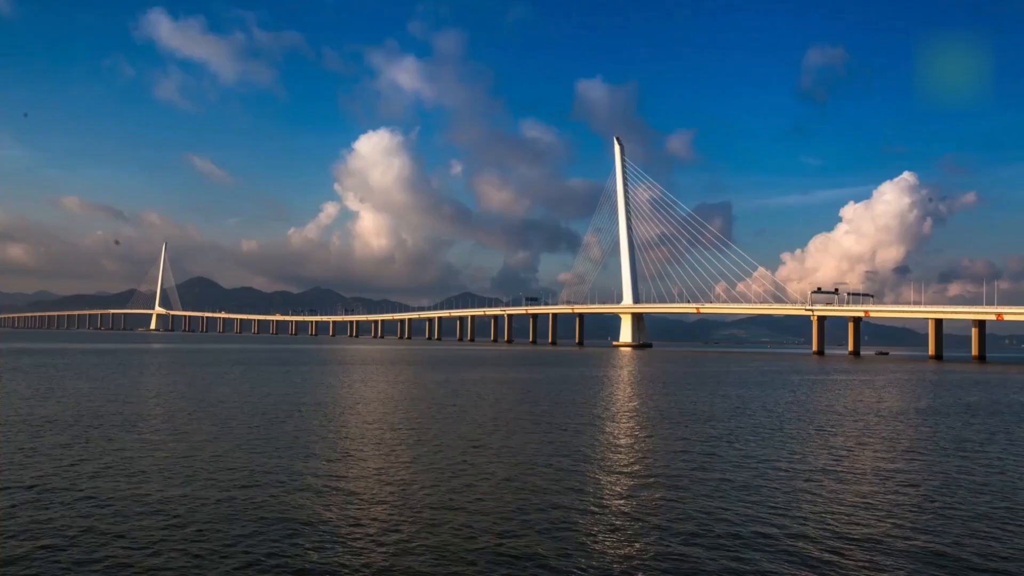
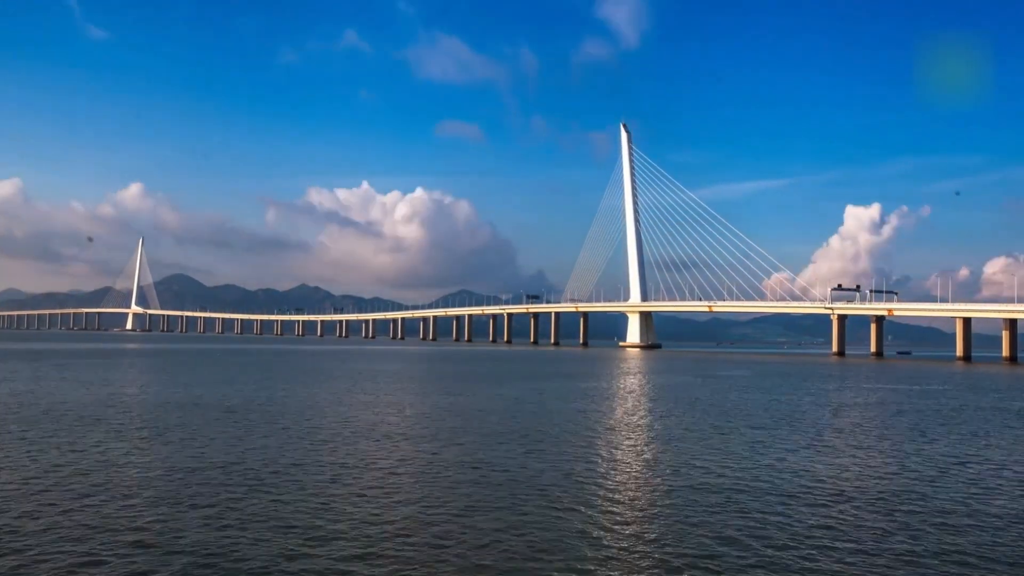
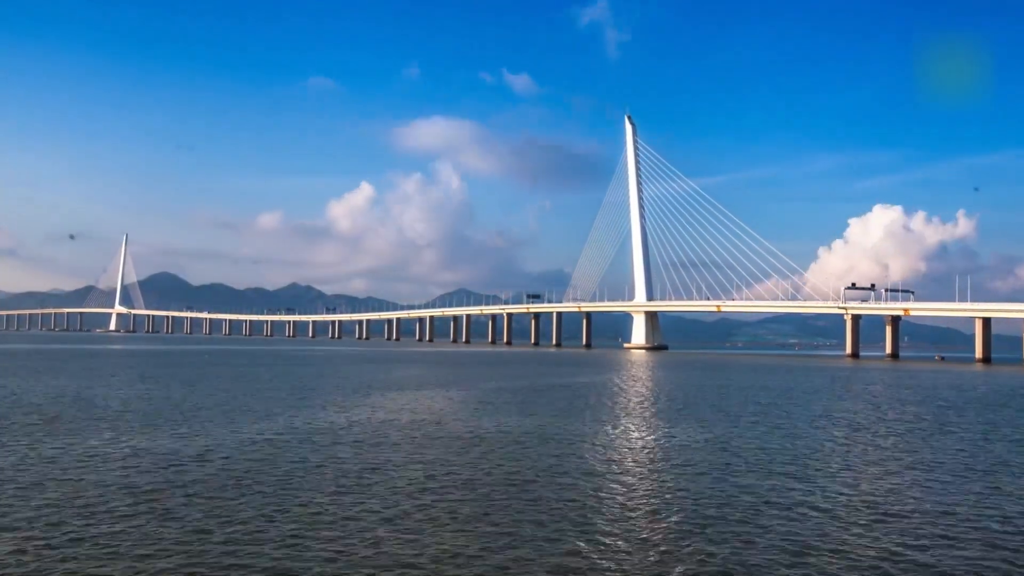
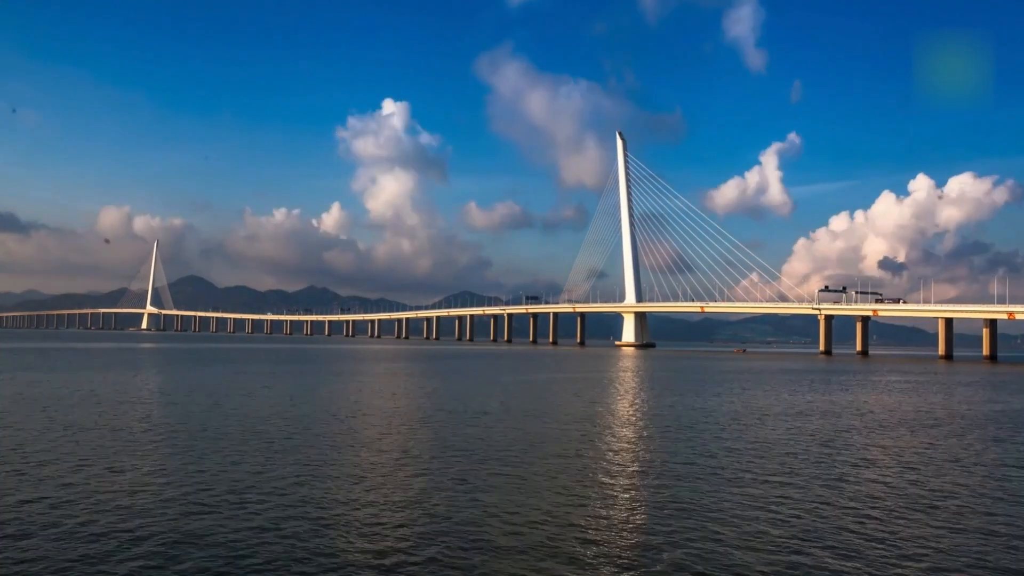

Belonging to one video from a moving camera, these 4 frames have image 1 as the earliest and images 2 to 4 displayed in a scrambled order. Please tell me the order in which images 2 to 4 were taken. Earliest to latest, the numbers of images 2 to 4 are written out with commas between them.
4, 2, 3
